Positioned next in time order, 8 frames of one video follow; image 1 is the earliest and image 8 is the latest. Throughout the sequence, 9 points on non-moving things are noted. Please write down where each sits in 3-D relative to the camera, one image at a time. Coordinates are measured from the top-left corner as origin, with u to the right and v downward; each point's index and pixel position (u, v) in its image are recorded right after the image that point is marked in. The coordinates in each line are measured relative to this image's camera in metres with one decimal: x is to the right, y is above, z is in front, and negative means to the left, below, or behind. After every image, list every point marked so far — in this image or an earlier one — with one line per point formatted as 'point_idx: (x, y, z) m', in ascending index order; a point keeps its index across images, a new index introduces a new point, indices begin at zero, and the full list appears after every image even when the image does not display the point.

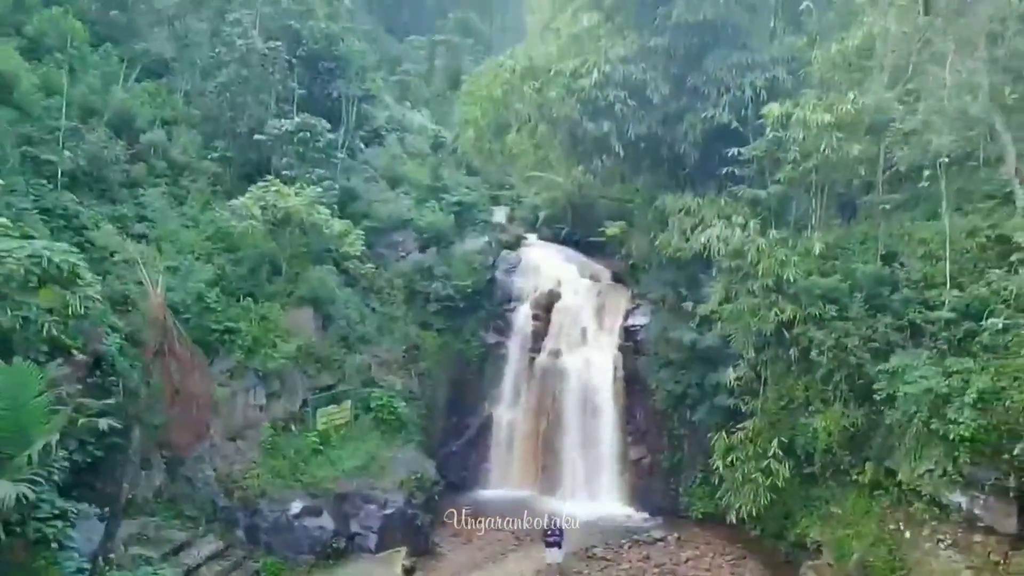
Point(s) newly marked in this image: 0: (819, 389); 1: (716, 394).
0: (+1.7, -0.6, +5.1) m
1: (+1.3, -0.7, +5.9) m
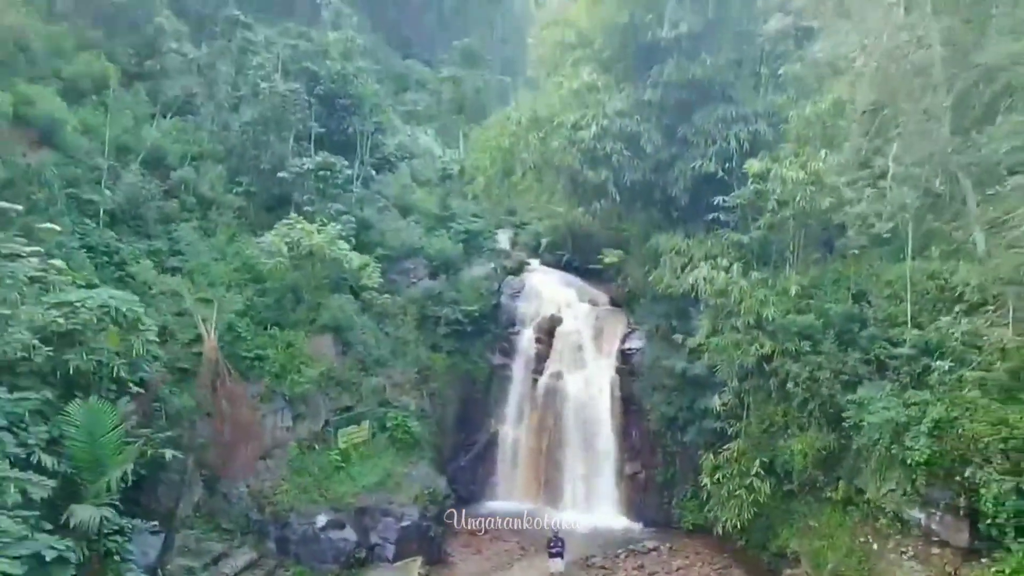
0: (+1.7, -0.8, +5.7) m
1: (+1.3, -0.9, +6.5) m
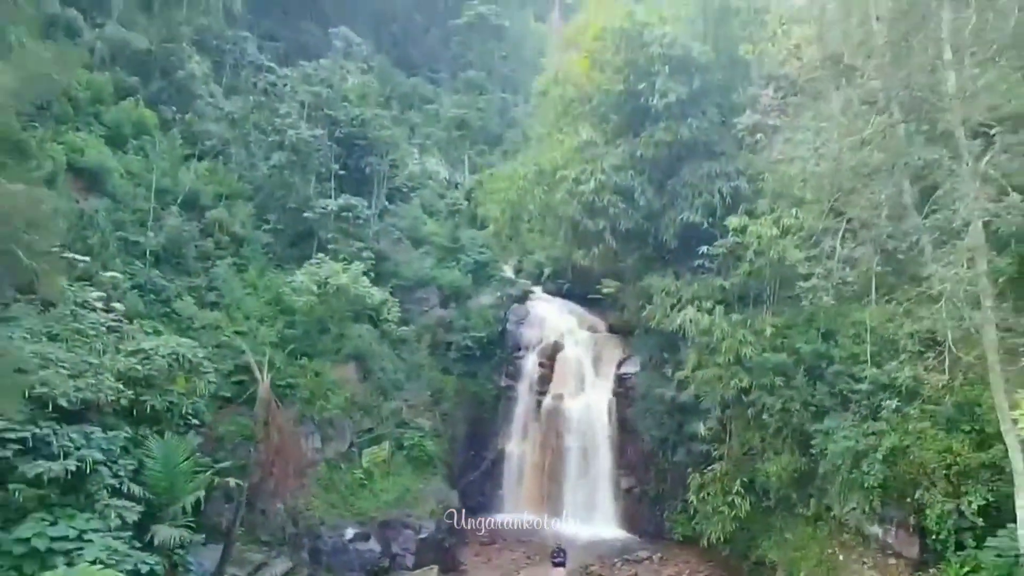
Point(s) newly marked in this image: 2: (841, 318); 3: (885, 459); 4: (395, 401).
0: (+1.8, -1.1, +6.4) m
1: (+1.4, -1.2, +7.2) m
2: (+2.2, -0.2, +6.2) m
3: (+2.3, -1.1, +5.8) m
4: (-1.0, -1.0, +8.3) m
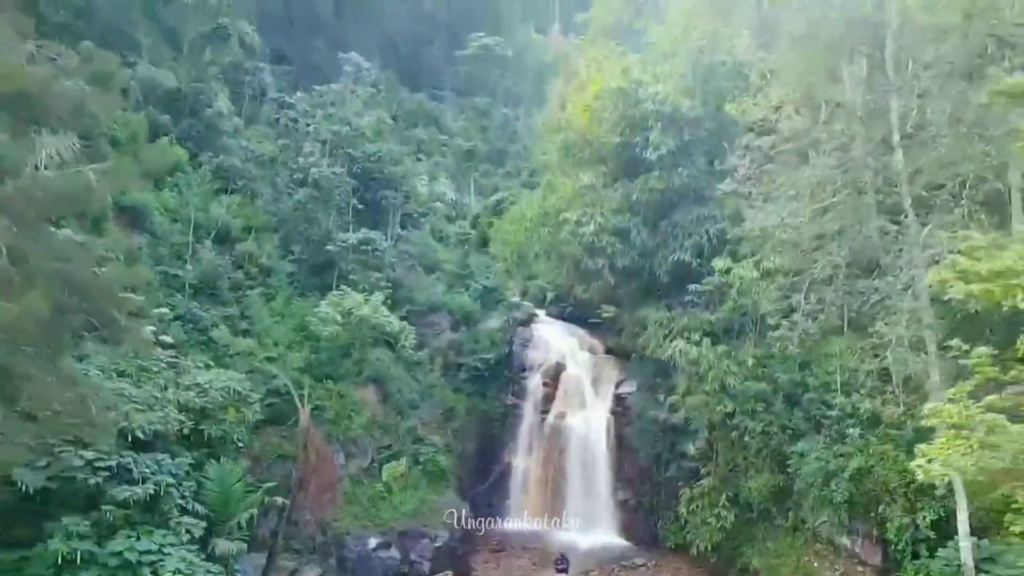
0: (+1.9, -1.3, +7.2) m
1: (+1.5, -1.5, +8.0) m
2: (+2.3, -0.5, +6.9) m
3: (+2.4, -1.3, +6.5) m
4: (-1.0, -1.3, +9.0) m
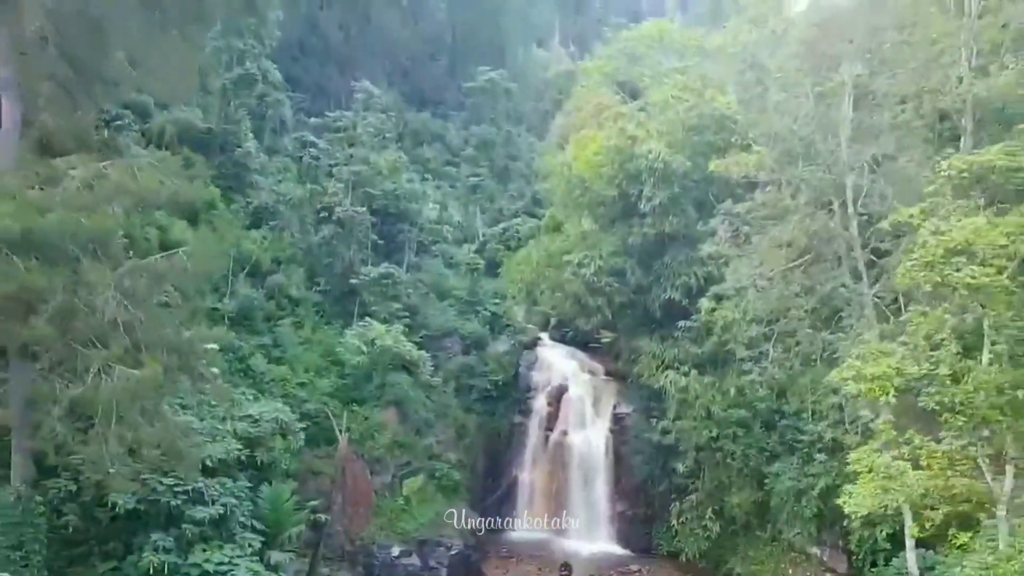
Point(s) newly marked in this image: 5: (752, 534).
0: (+1.9, -1.6, +8.1) m
1: (+1.5, -1.8, +8.9) m
2: (+2.4, -0.8, +7.8) m
3: (+2.4, -1.6, +7.4) m
4: (-0.9, -1.6, +9.9) m
5: (+2.1, -2.1, +8.1) m
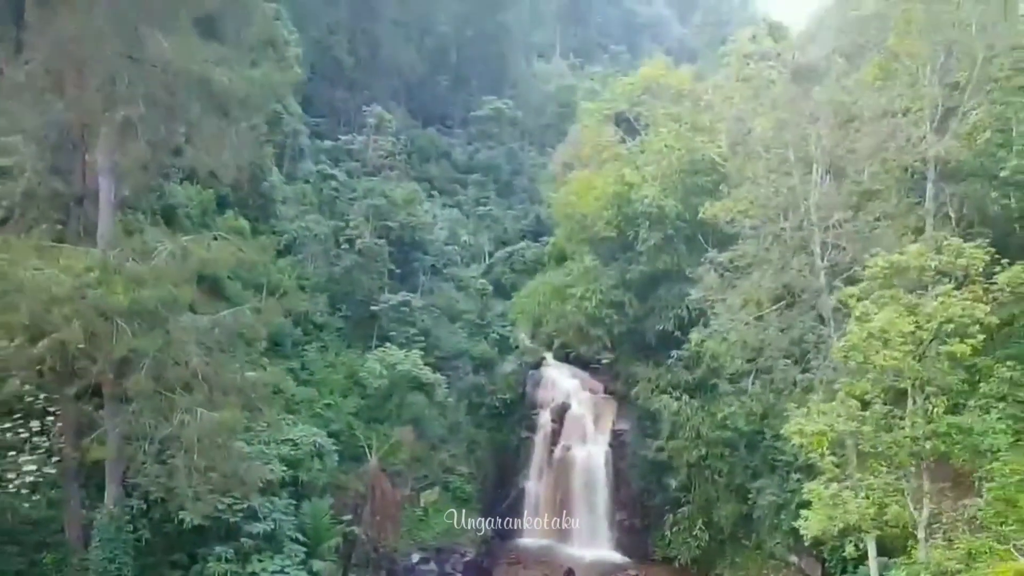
0: (+2.0, -2.0, +9.0) m
1: (+1.6, -2.1, +9.8) m
2: (+2.4, -1.1, +8.7) m
3: (+2.5, -2.0, +8.3) m
4: (-0.8, -1.9, +10.8) m
5: (+2.2, -2.5, +9.0) m
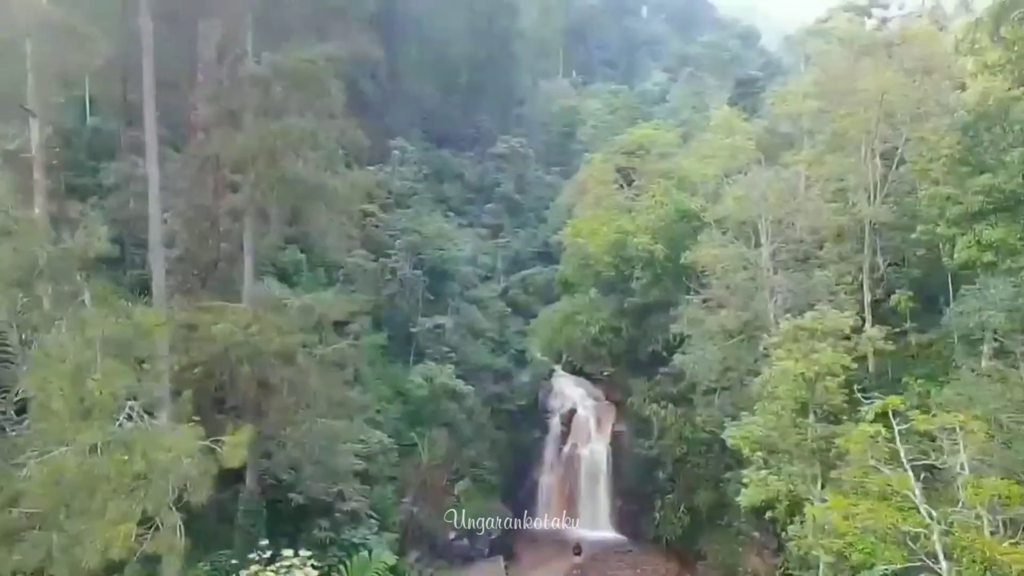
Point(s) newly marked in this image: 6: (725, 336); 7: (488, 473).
0: (+2.3, -2.3, +11.2) m
1: (+1.9, -2.5, +12.0) m
2: (+2.7, -1.5, +10.9) m
3: (+2.8, -2.3, +10.5) m
4: (-0.6, -2.3, +13.0) m
5: (+2.4, -2.8, +11.2) m
6: (+2.4, -0.5, +10.4) m
7: (-0.3, -2.6, +13.1) m
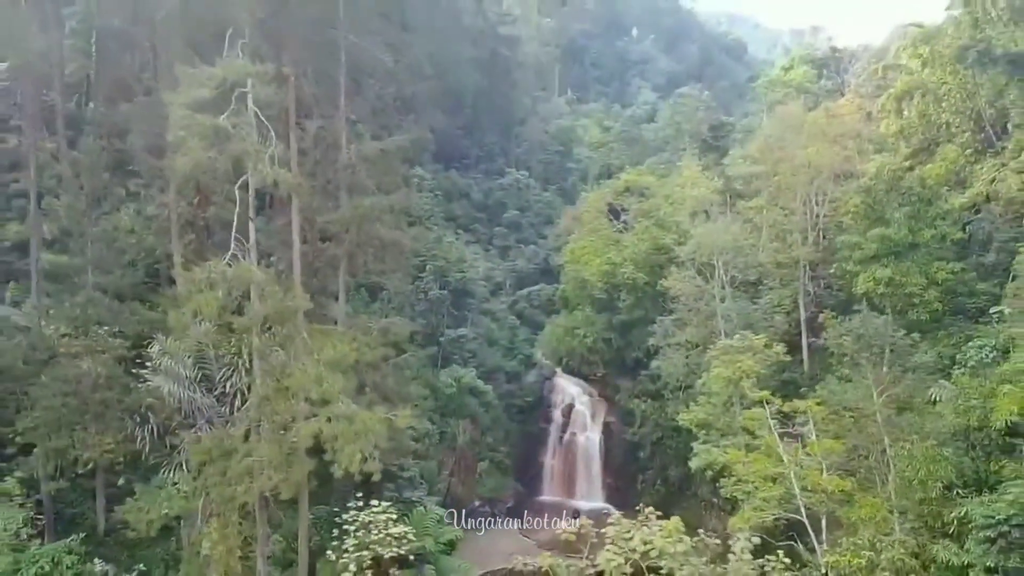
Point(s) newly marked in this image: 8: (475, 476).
0: (+2.5, -2.6, +14.3) m
1: (+2.1, -2.8, +15.1) m
2: (+2.9, -1.8, +14.0) m
3: (+3.0, -2.6, +13.6) m
4: (-0.4, -2.6, +16.1) m
5: (+2.6, -3.1, +14.3) m
6: (+2.6, -0.8, +13.5) m
7: (-0.1, -2.9, +16.2) m
8: (-0.9, -3.0, +15.3) m
